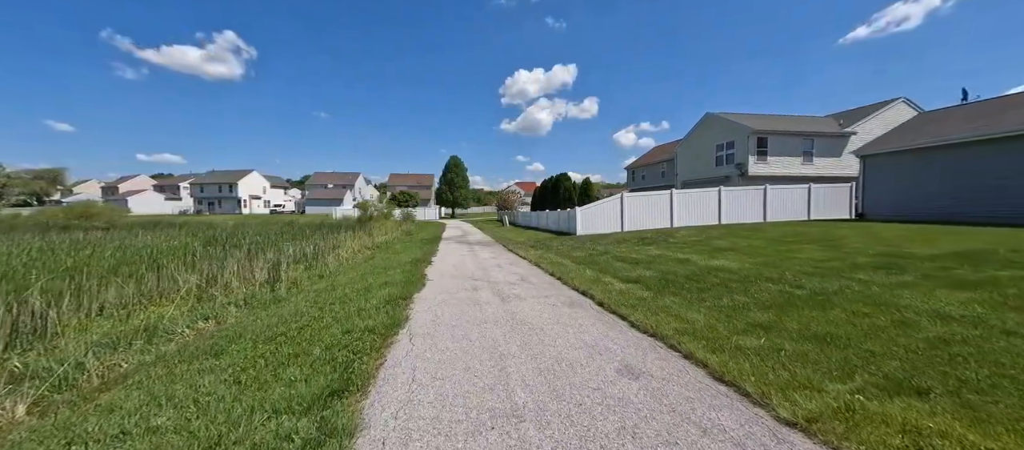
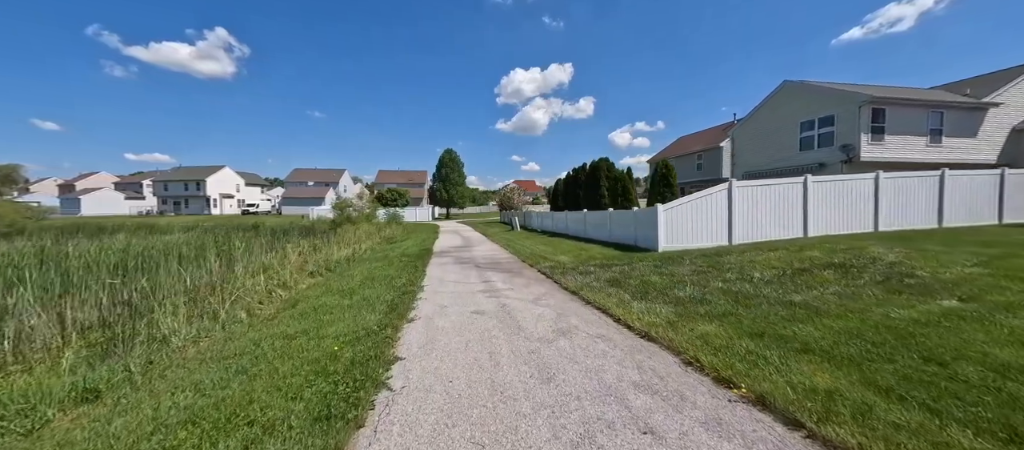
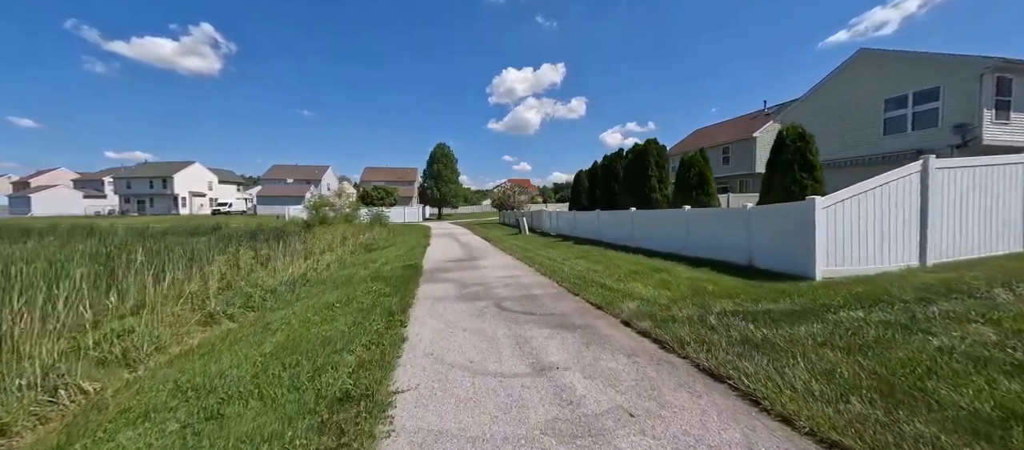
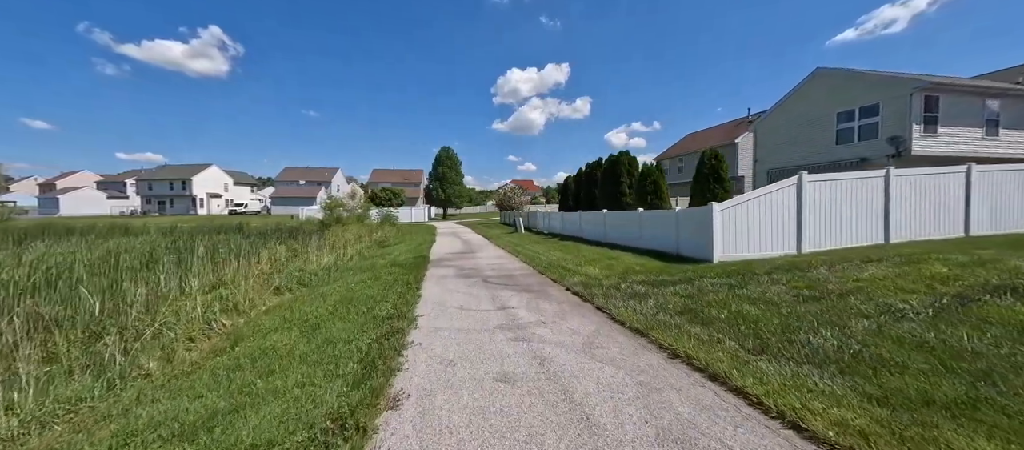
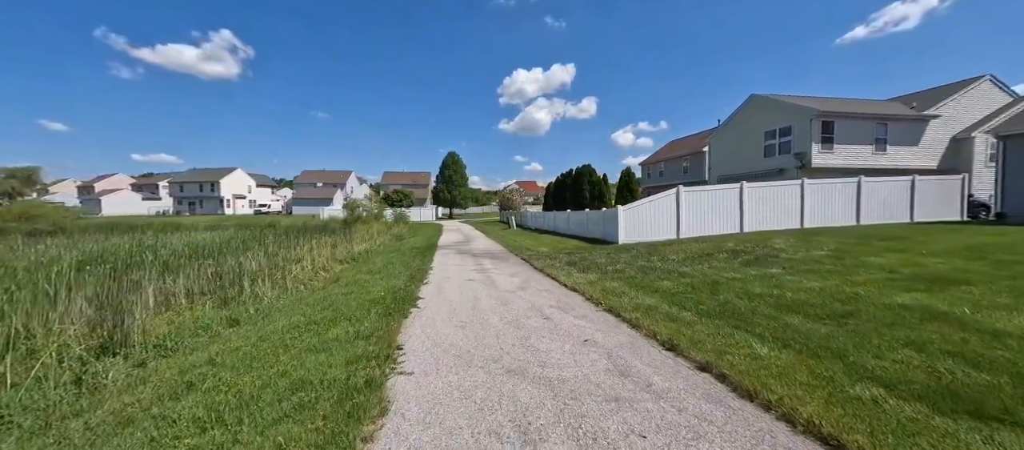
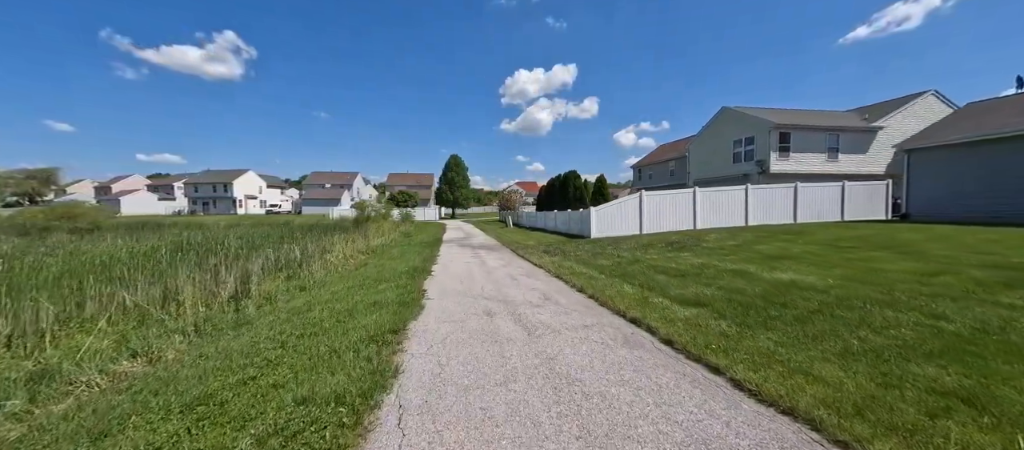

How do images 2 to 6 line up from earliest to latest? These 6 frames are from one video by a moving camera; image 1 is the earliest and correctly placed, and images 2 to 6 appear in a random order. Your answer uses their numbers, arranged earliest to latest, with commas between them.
6, 5, 2, 4, 3
